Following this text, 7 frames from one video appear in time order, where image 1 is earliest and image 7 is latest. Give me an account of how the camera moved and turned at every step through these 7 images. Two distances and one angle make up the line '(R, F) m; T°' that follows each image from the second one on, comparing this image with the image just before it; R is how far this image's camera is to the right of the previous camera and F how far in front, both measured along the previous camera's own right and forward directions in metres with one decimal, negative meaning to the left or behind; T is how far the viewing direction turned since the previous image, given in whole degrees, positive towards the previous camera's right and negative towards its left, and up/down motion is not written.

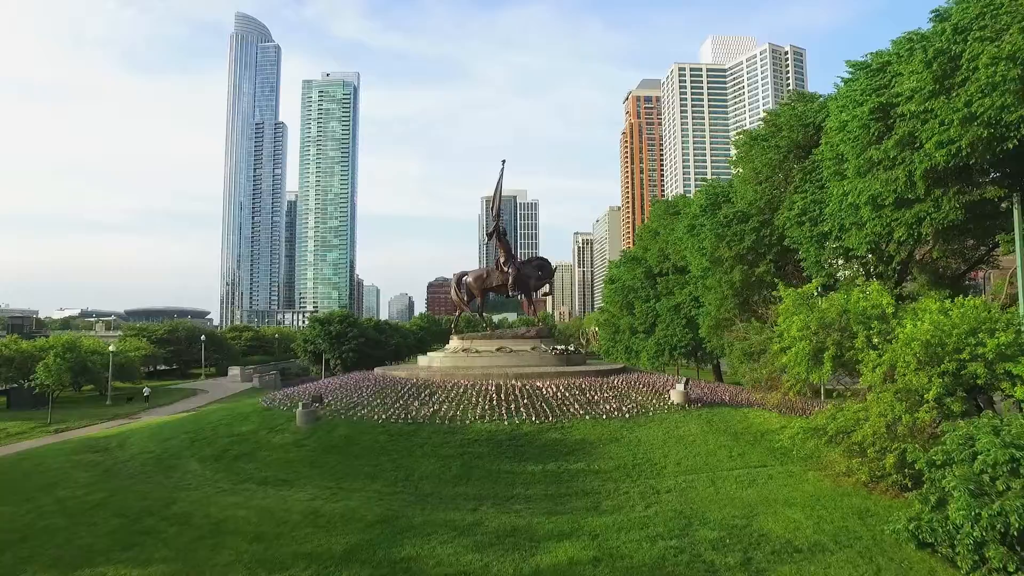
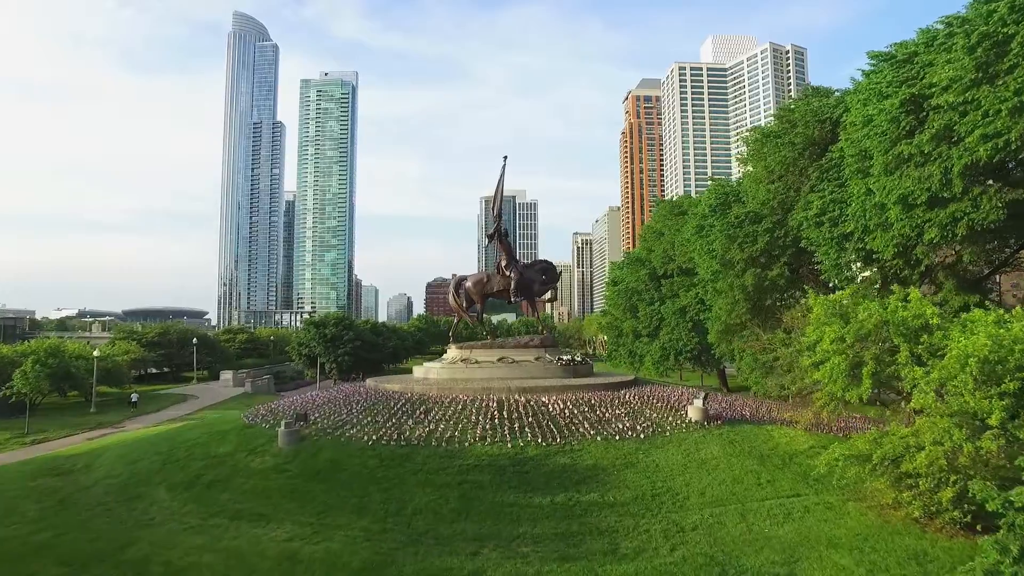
(-0.1, +1.1) m; 0°
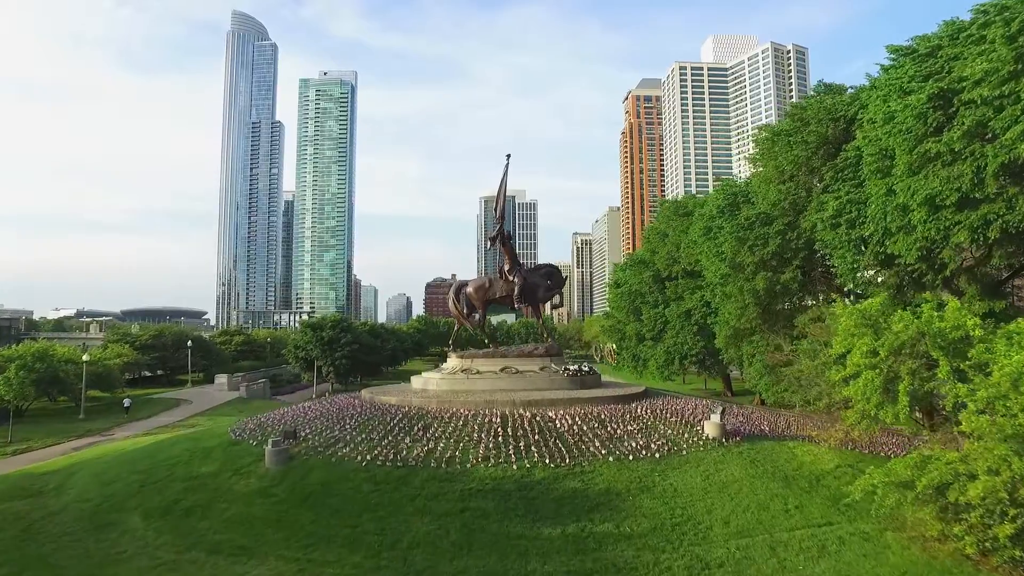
(-0.1, +0.8) m; 0°
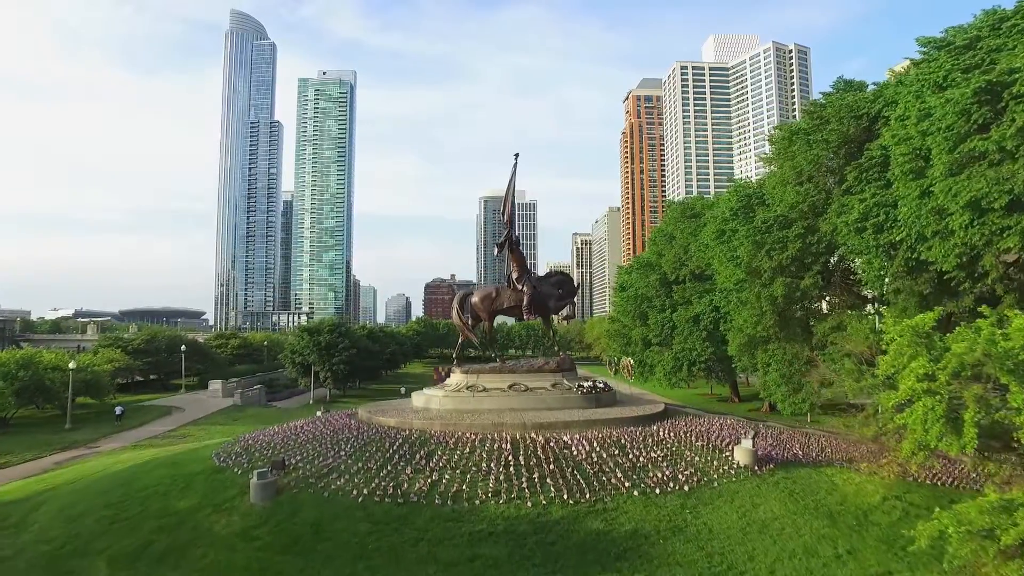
(-0.2, +1.0) m; 0°
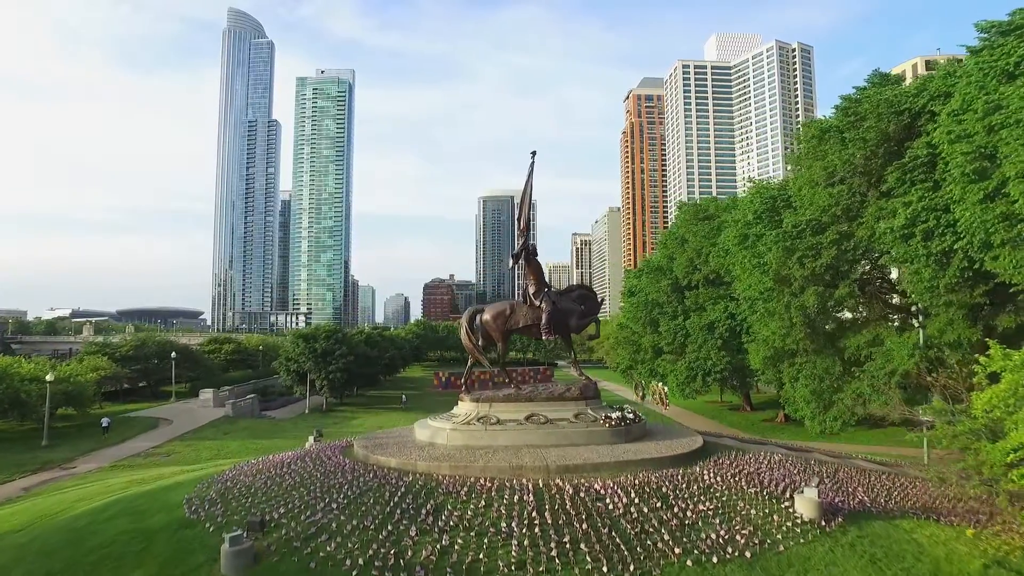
(-0.4, +1.6) m; 0°
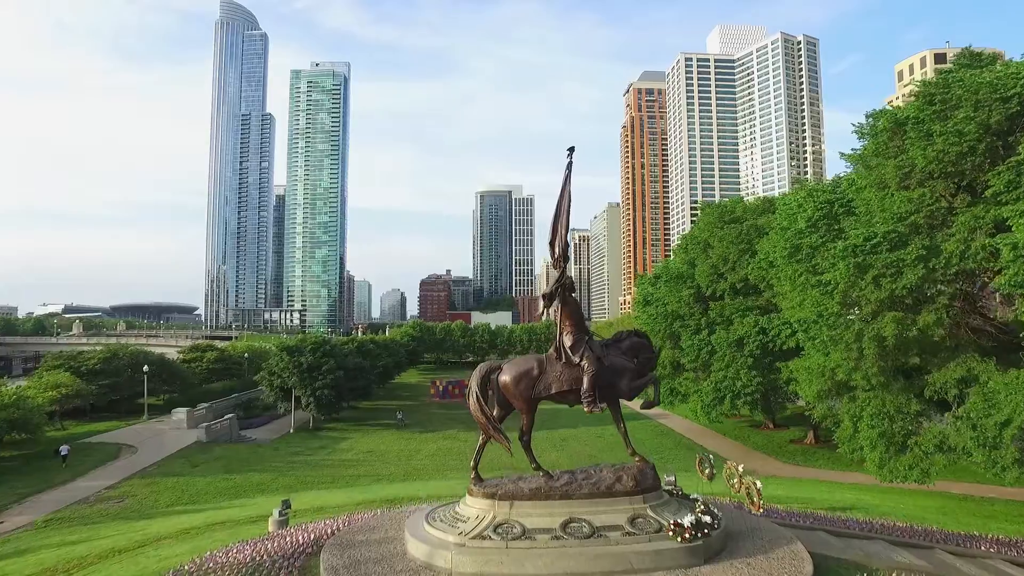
(-0.5, +3.3) m; 0°
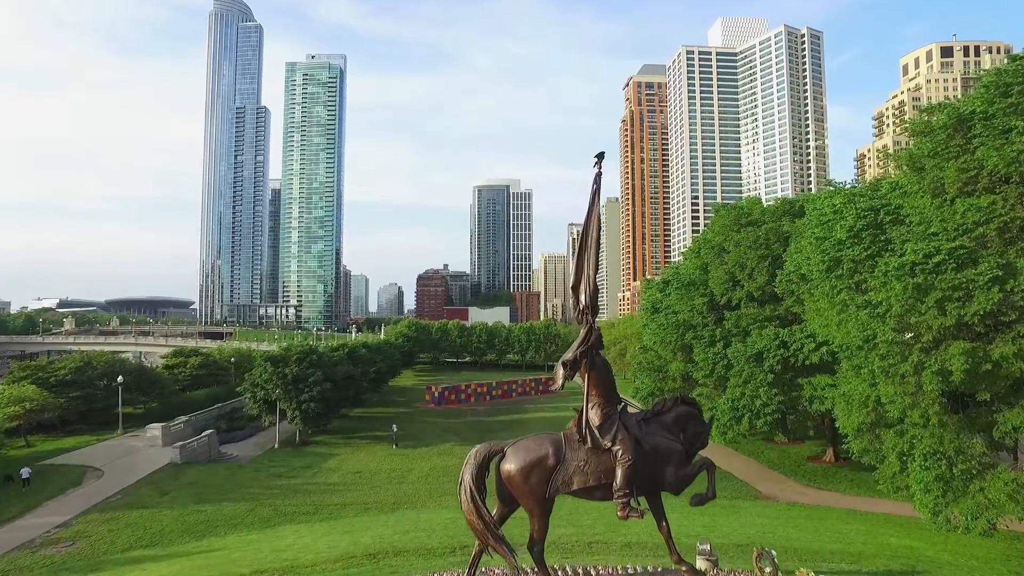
(-0.1, +2.3) m; 0°
